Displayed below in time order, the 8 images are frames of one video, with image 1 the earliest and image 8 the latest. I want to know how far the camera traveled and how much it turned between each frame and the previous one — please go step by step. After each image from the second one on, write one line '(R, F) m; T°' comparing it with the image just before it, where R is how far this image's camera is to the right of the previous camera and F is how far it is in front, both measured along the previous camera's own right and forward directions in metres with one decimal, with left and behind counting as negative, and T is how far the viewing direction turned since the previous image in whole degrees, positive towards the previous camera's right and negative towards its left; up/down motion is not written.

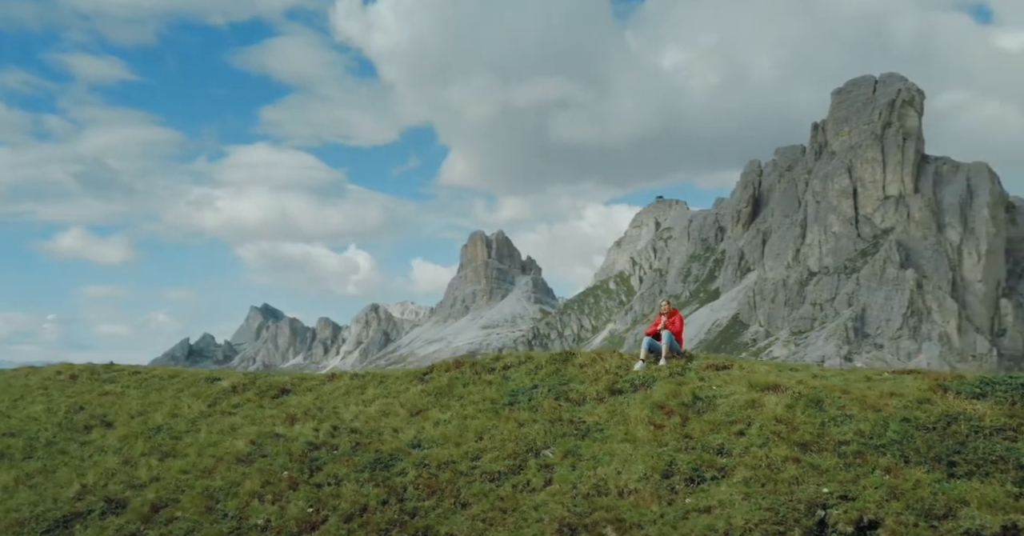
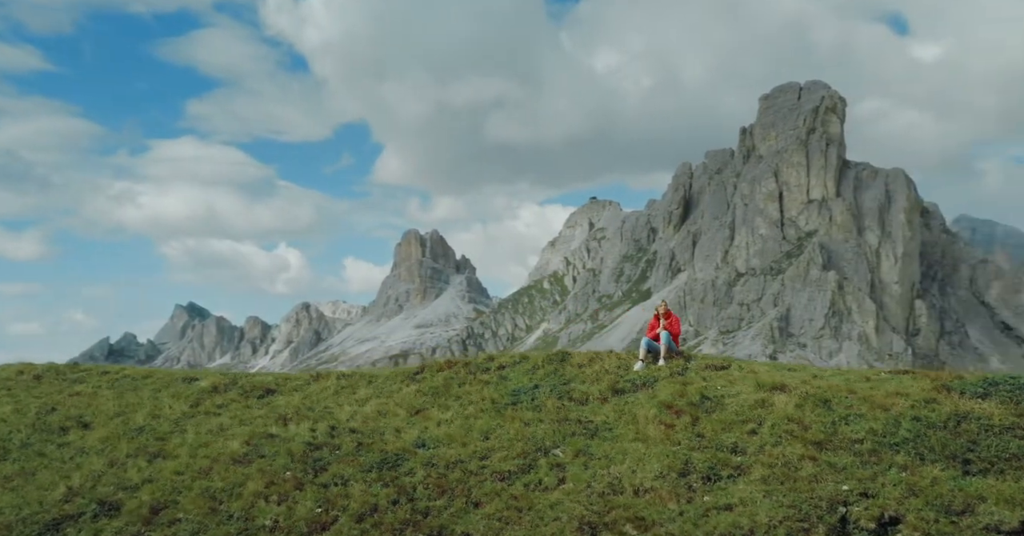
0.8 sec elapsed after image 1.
(-1.4, +0.1) m; +3°
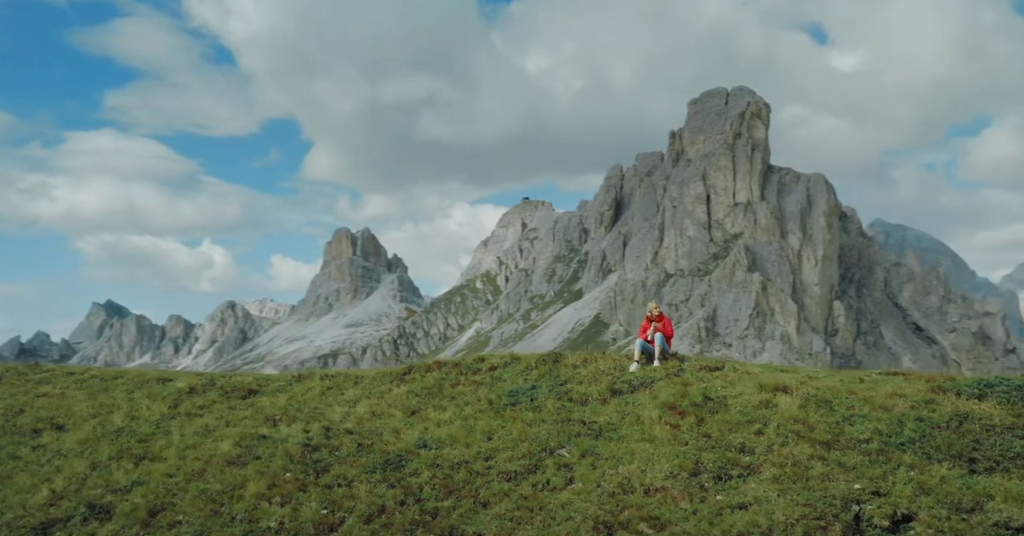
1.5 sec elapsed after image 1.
(-1.3, +0.1) m; +3°
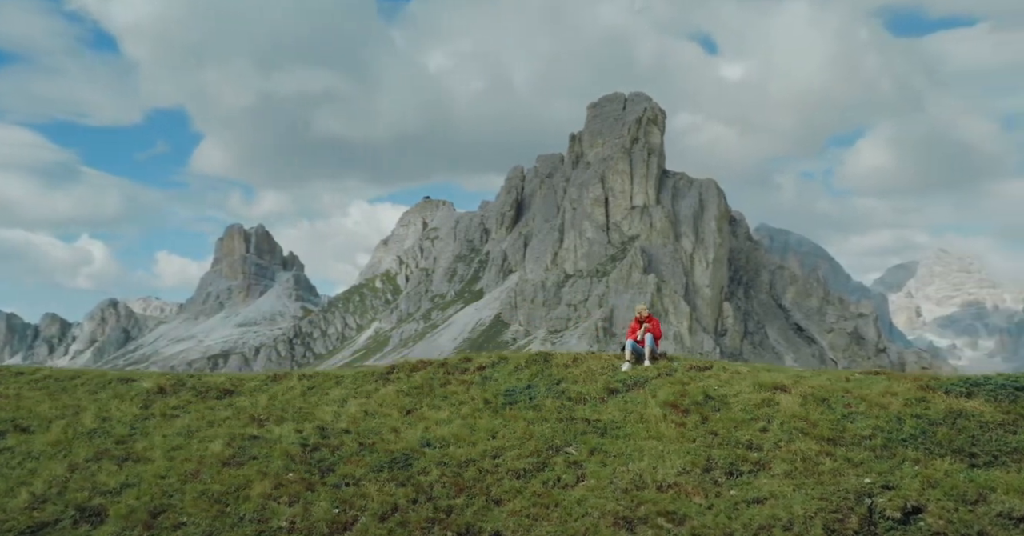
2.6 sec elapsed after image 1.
(-1.9, -0.1) m; +4°
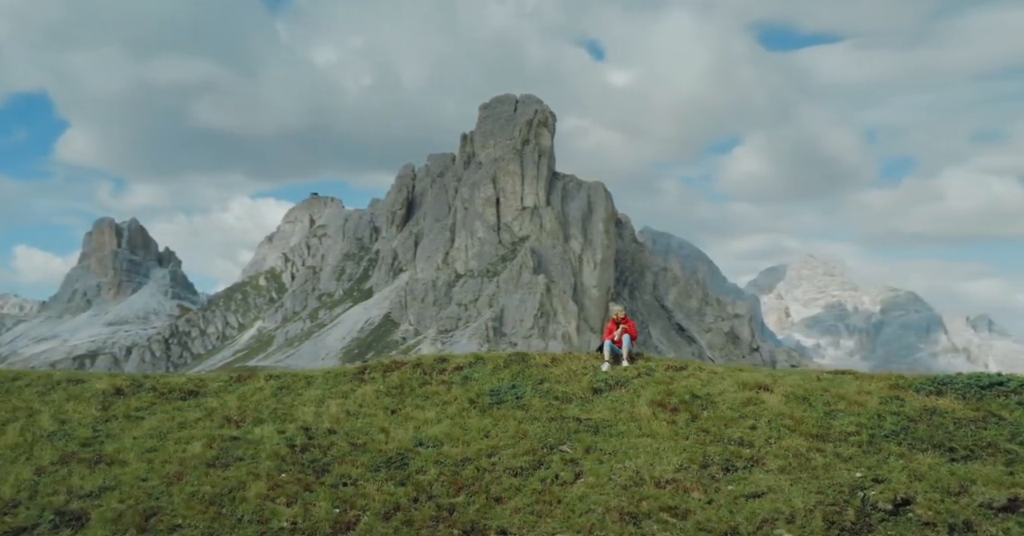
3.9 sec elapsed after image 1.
(-1.9, -0.2) m; +5°
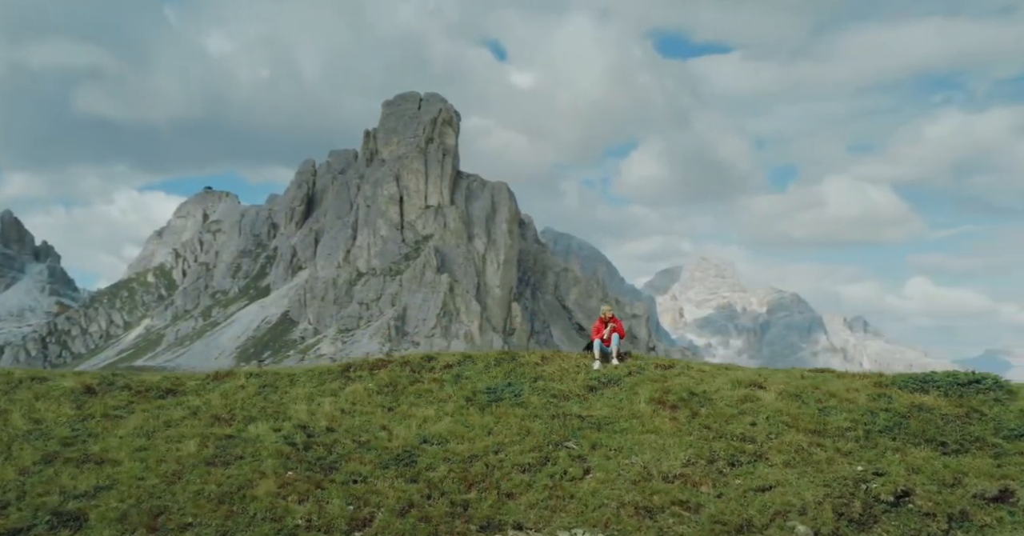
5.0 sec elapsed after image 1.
(-1.9, -0.2) m; +4°
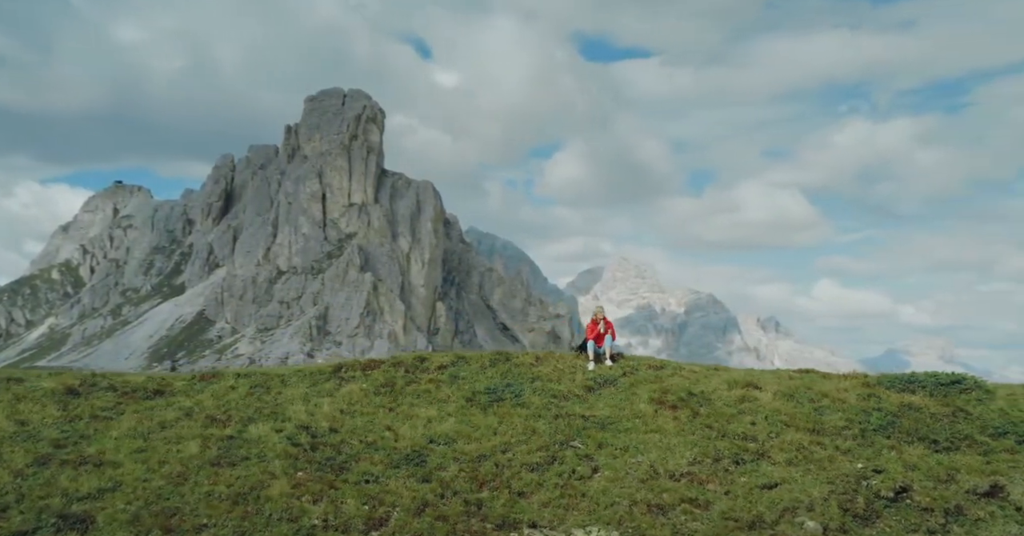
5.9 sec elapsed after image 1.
(-1.5, -0.4) m; +3°
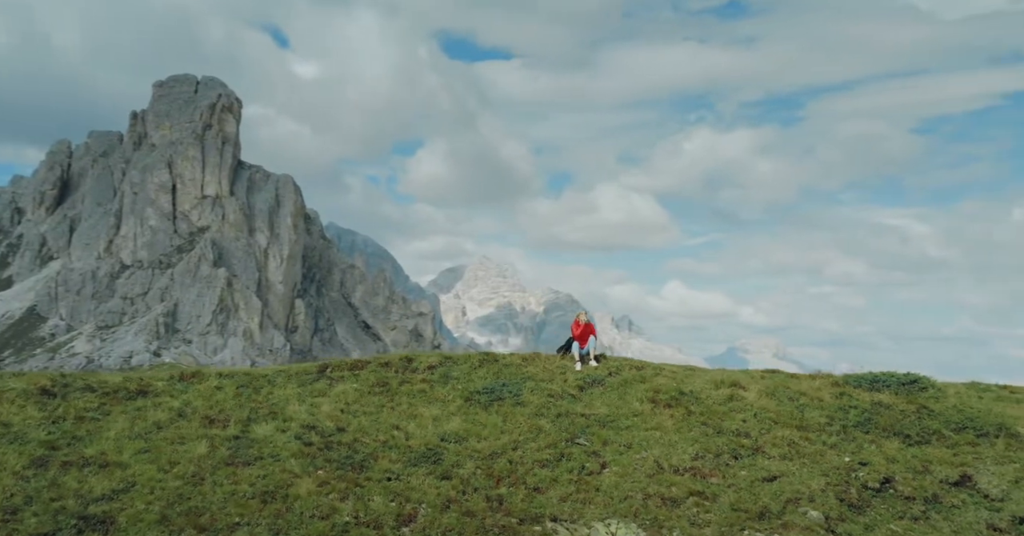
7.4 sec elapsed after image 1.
(-2.7, -1.0) m; +5°
